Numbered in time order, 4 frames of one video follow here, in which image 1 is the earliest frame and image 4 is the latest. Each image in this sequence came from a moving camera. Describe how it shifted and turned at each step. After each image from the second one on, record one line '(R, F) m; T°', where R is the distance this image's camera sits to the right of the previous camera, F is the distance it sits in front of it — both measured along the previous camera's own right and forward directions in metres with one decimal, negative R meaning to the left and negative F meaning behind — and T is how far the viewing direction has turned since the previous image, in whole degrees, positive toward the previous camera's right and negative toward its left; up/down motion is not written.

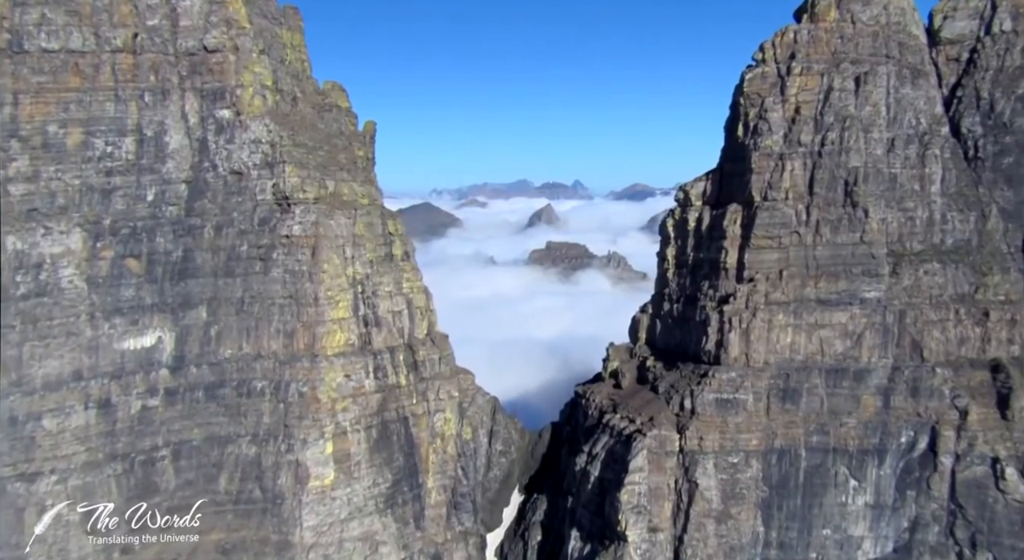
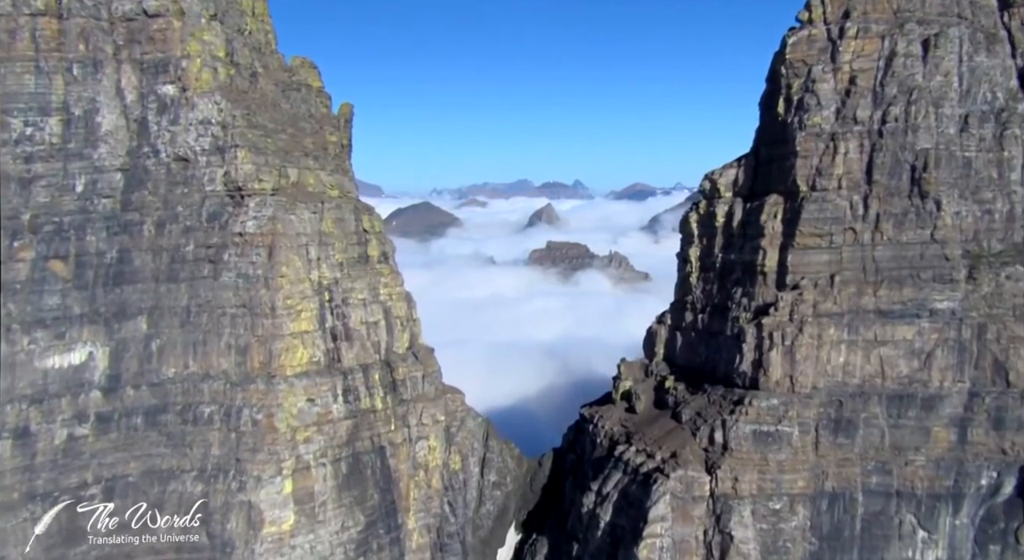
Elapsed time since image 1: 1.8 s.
(+0.3, +6.8) m; 0°
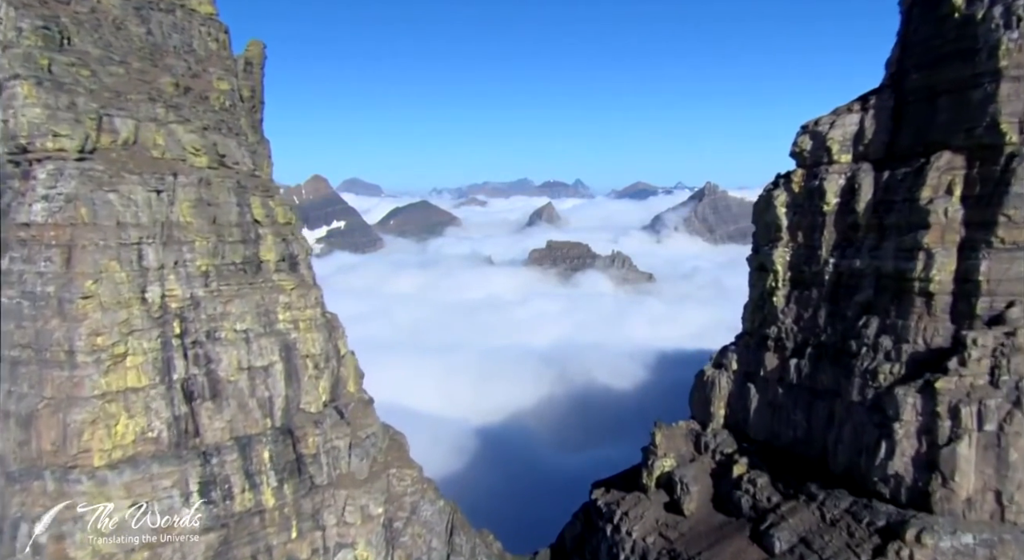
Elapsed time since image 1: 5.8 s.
(+1.1, +14.9) m; 0°
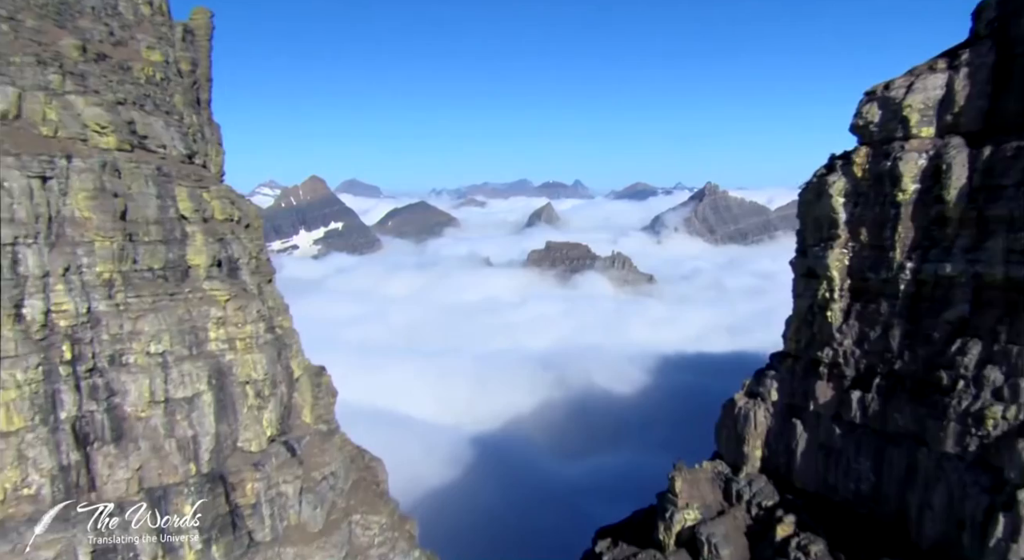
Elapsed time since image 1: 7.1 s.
(+0.4, +5.0) m; 0°
